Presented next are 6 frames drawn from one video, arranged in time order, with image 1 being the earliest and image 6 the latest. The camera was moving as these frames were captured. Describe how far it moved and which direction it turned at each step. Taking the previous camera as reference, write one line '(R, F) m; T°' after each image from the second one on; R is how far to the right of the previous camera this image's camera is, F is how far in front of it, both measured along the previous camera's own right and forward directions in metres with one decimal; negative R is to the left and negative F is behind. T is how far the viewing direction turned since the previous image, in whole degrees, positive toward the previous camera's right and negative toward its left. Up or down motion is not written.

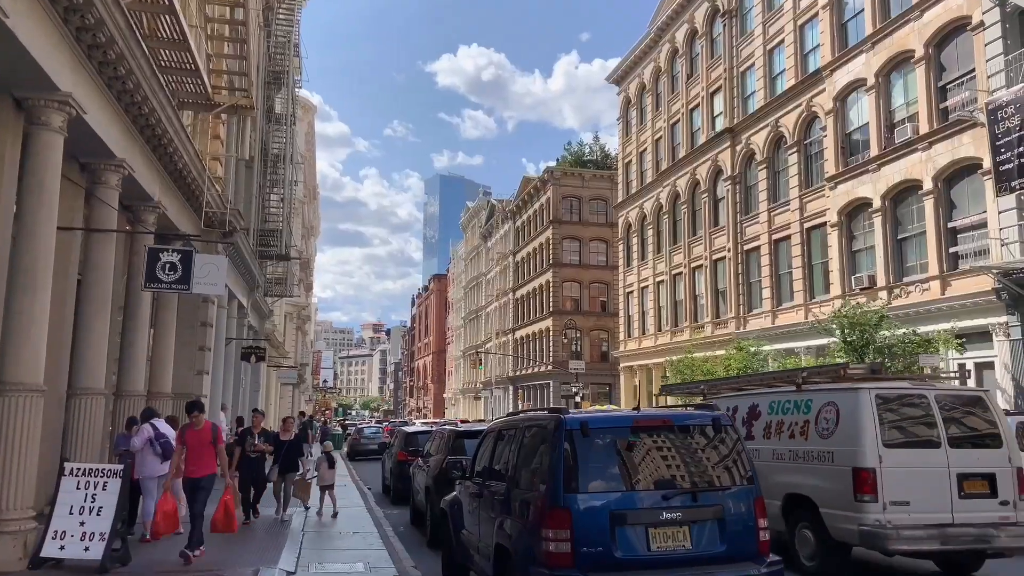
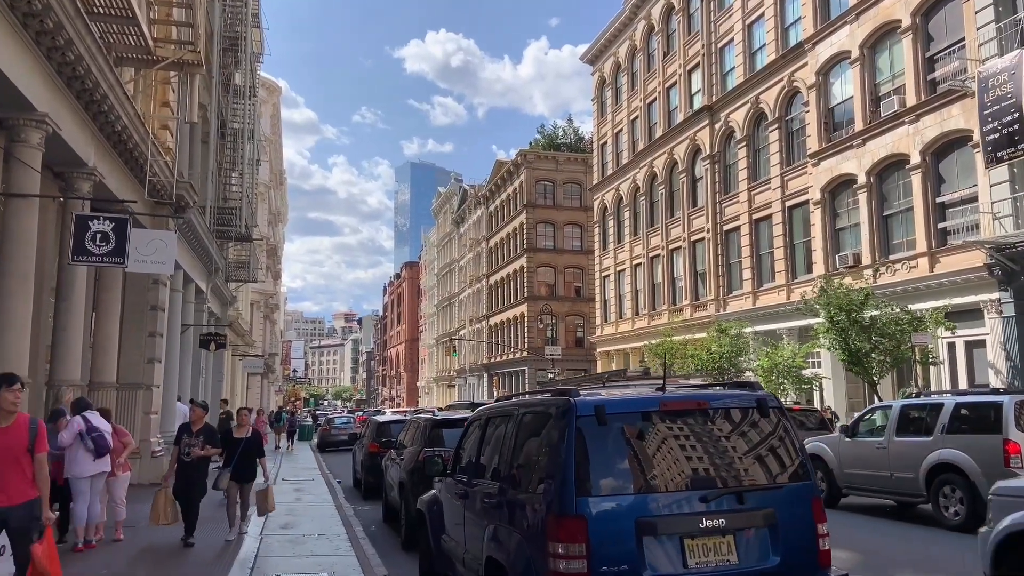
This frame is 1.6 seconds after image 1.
(-0.1, +1.0) m; +2°
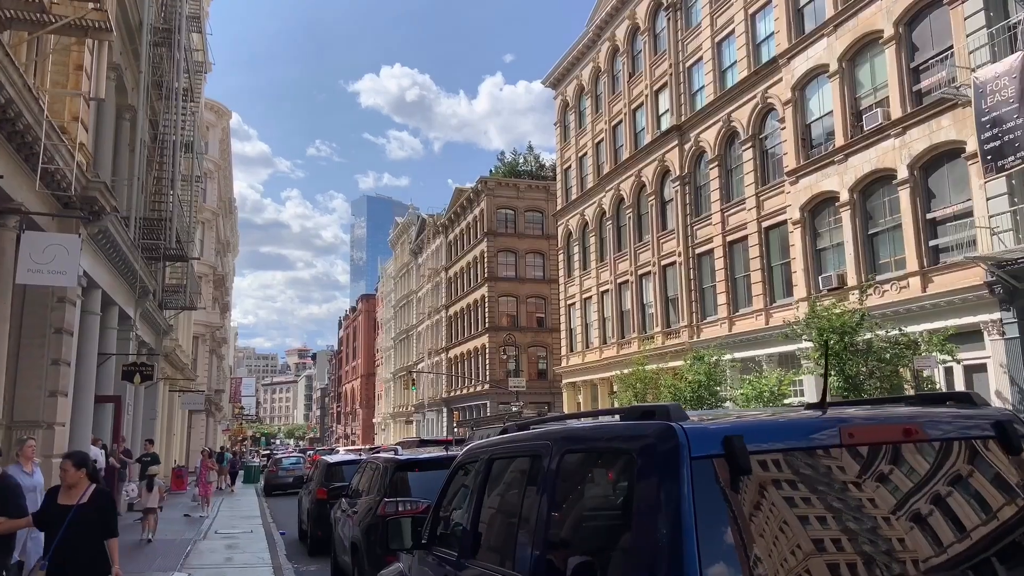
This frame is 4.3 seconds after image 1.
(-0.2, +1.8) m; +3°
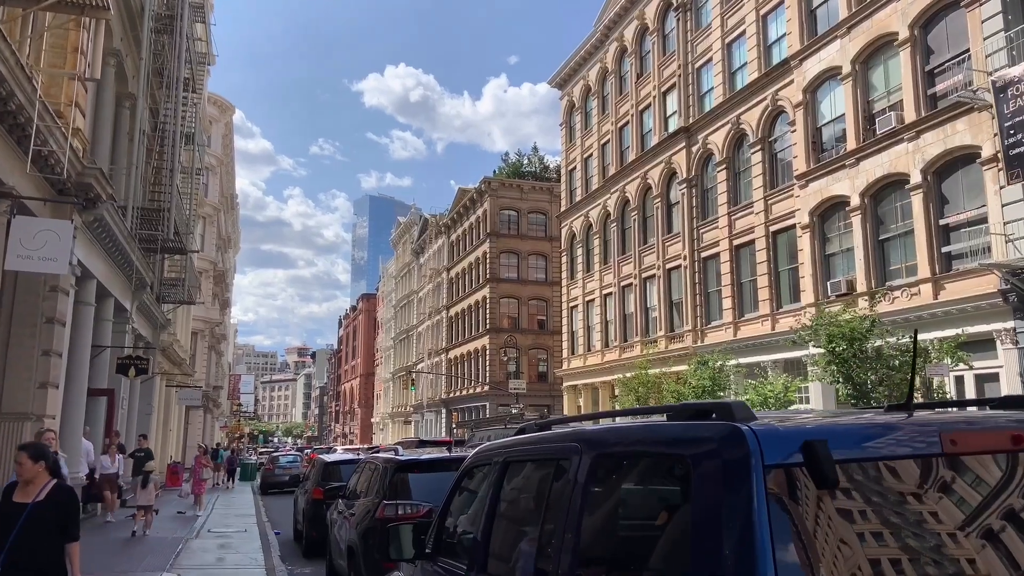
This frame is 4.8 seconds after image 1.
(-0.1, +0.4) m; 0°
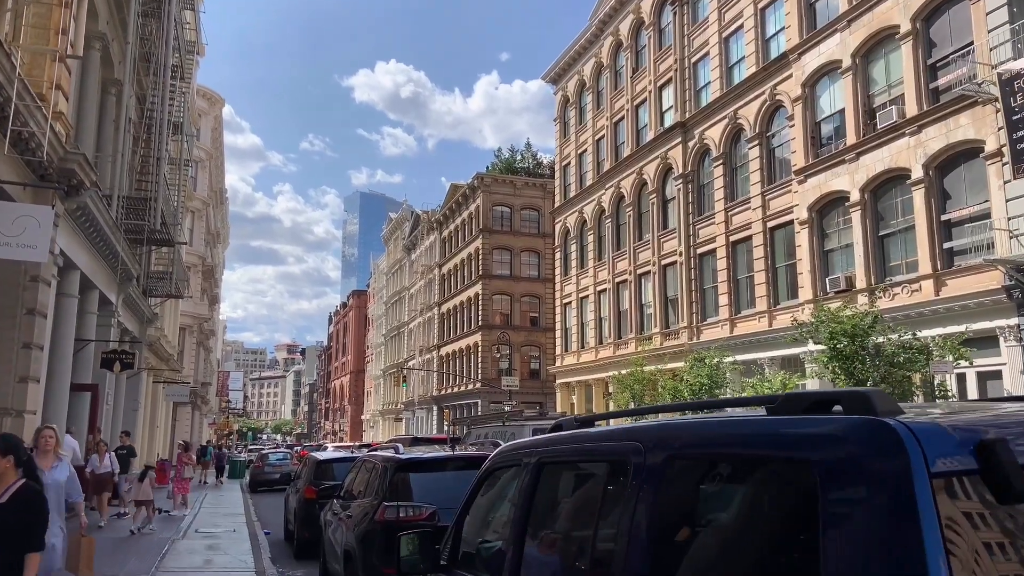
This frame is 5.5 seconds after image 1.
(-0.1, +0.4) m; +1°
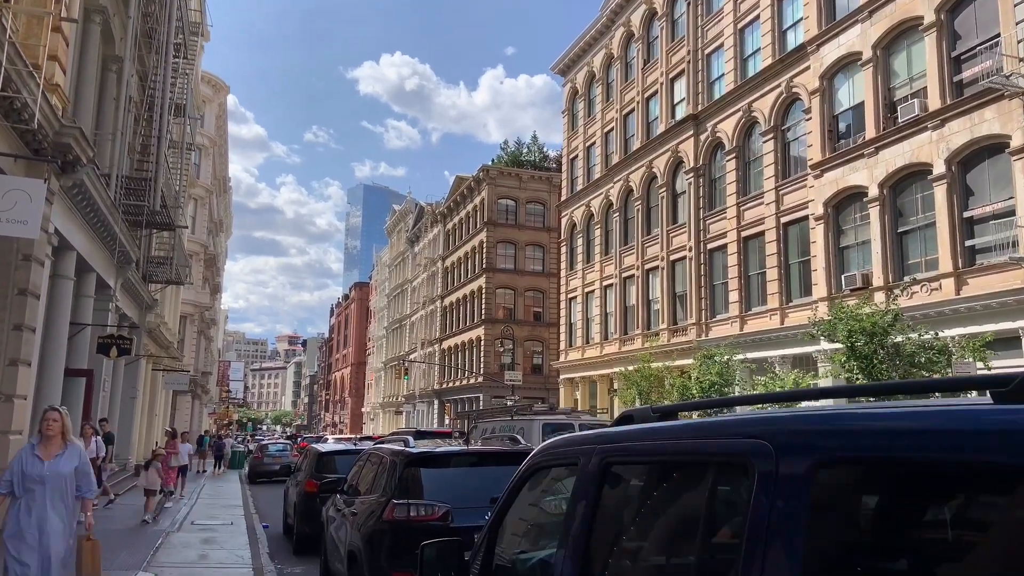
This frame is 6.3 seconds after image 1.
(-0.2, +0.5) m; 0°
